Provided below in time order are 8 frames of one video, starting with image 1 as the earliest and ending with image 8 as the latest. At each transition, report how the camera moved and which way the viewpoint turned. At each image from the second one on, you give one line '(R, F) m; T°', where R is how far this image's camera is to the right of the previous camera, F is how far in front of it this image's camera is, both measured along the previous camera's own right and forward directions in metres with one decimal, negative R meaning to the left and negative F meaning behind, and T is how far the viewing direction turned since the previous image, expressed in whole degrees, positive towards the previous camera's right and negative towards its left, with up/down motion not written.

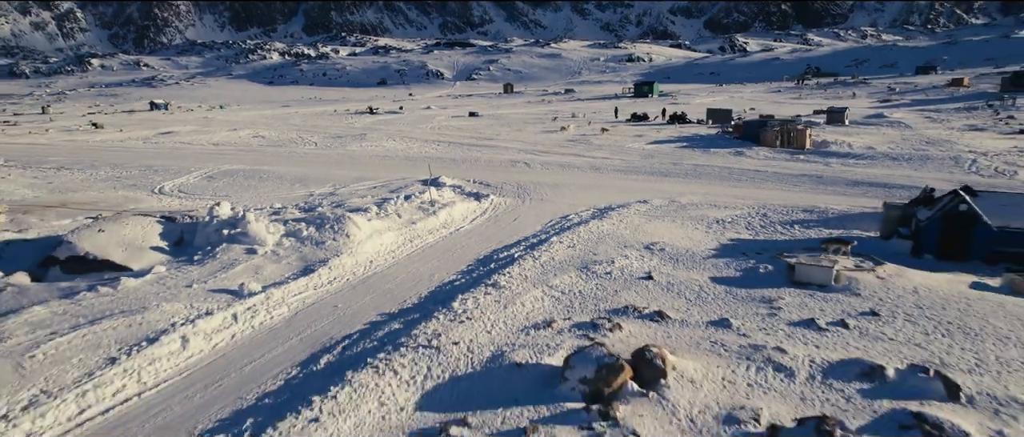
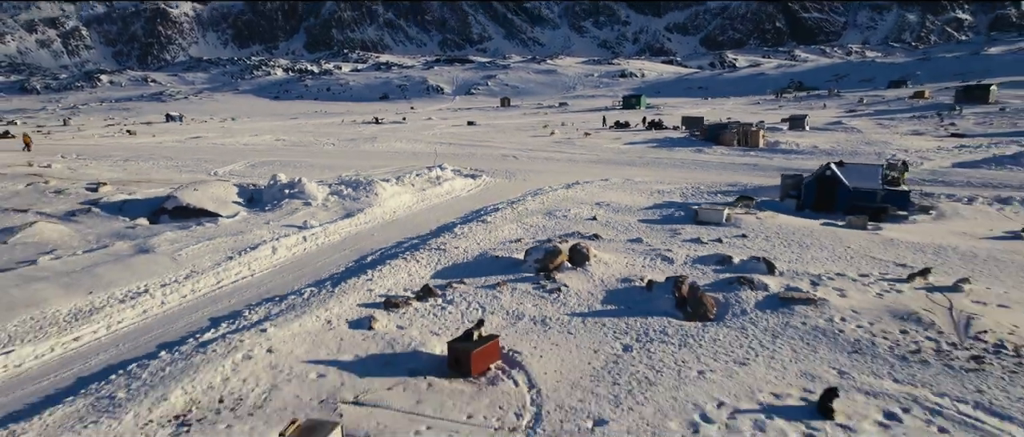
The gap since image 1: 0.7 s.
(+0.3, -4.0) m; 0°
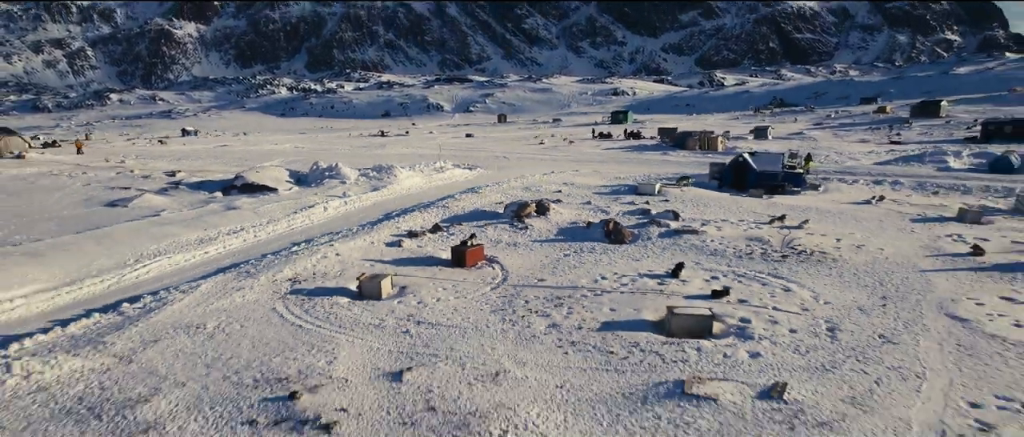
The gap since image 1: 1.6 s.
(+0.4, -4.6) m; 0°
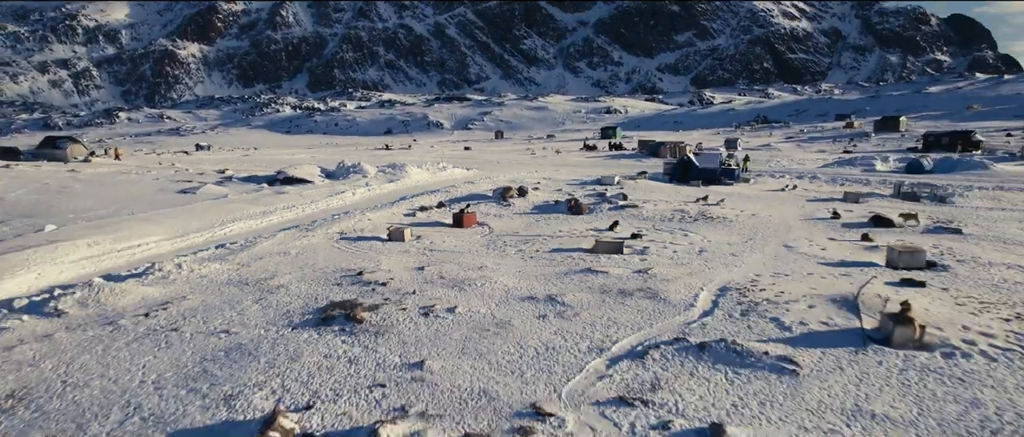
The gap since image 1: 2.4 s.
(+0.4, -4.5) m; 0°
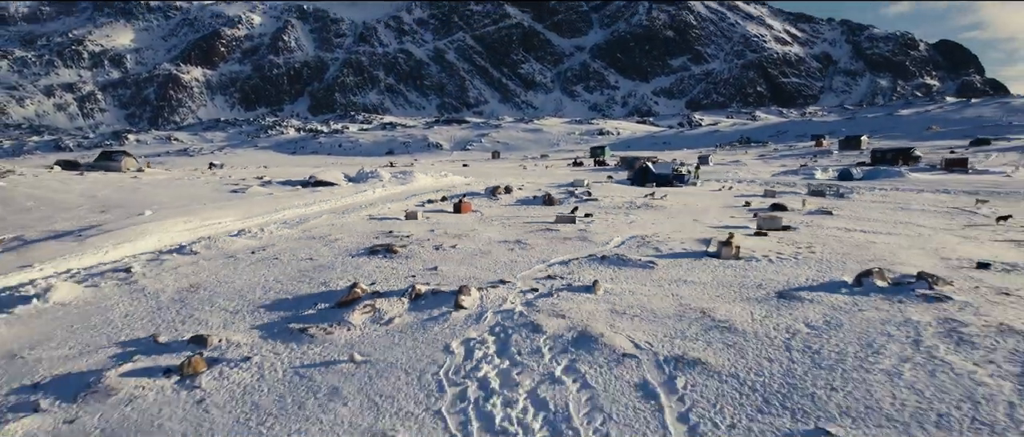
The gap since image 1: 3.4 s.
(+0.4, -5.0) m; 0°
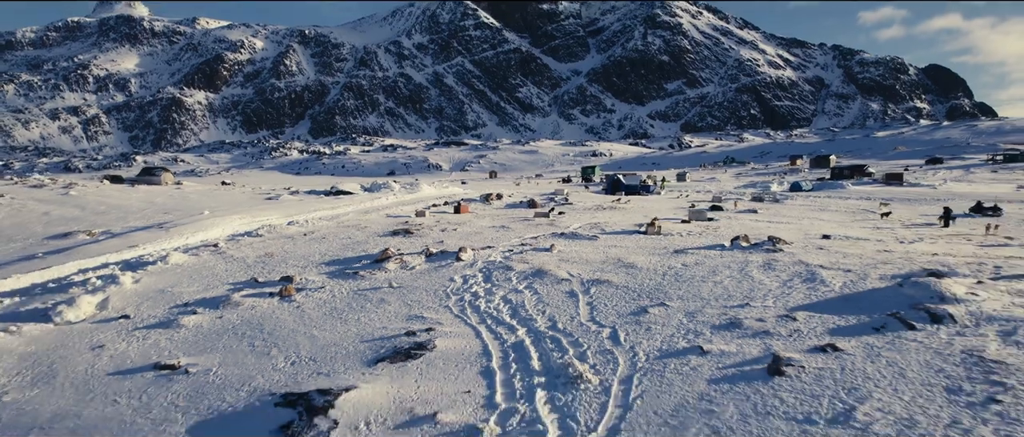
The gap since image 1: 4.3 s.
(+0.4, -4.8) m; 0°
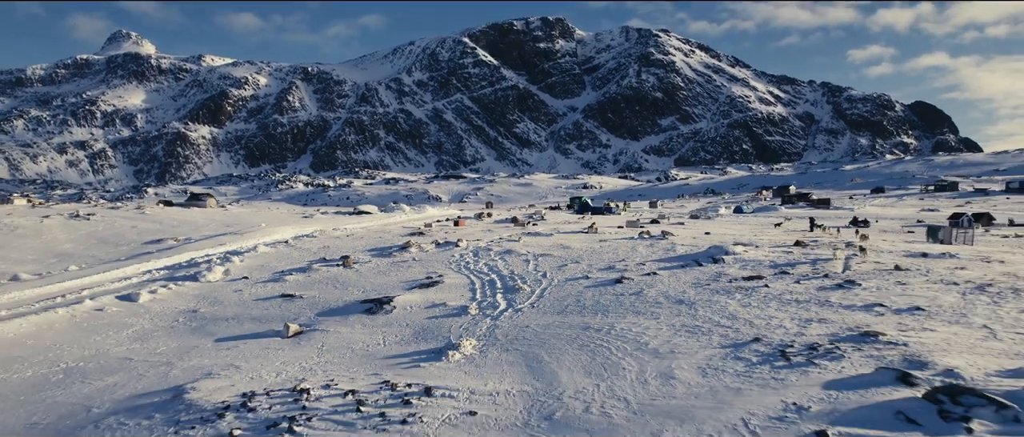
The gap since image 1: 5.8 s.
(+0.6, -7.5) m; 0°
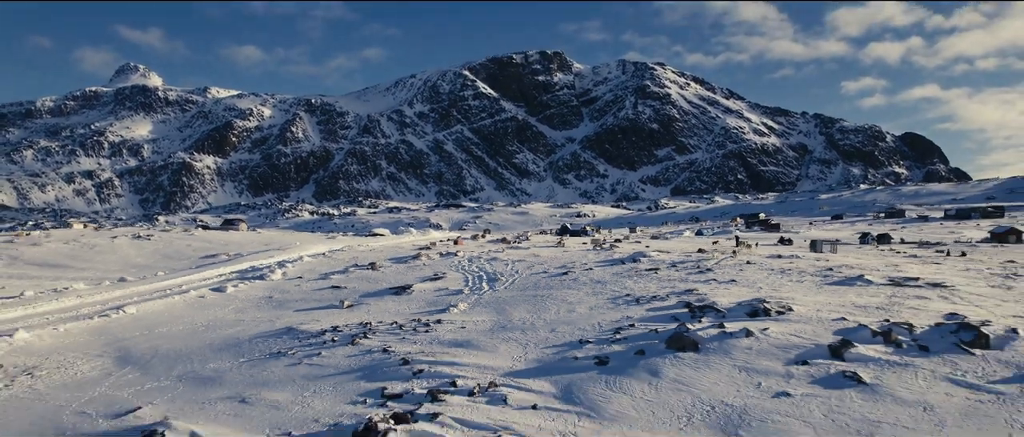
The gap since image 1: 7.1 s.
(+0.7, -7.1) m; 0°
